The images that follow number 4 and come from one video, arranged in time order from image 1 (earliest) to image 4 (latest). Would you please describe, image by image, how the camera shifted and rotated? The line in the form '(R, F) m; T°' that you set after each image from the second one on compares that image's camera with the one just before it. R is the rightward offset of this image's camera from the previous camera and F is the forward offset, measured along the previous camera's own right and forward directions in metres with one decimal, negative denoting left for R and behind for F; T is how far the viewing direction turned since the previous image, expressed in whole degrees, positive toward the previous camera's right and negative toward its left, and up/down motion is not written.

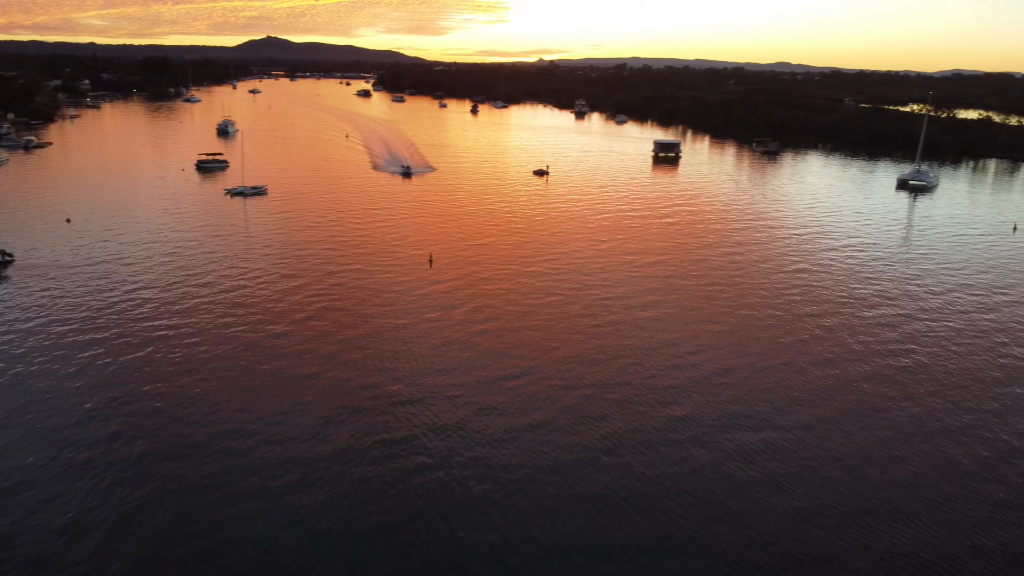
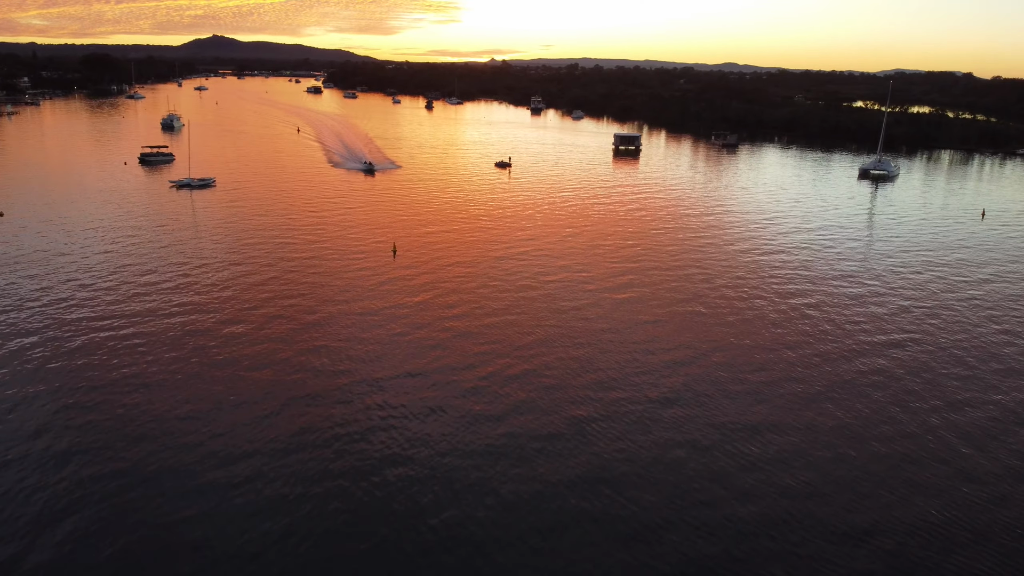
(-0.4, +0.9) m; +4°
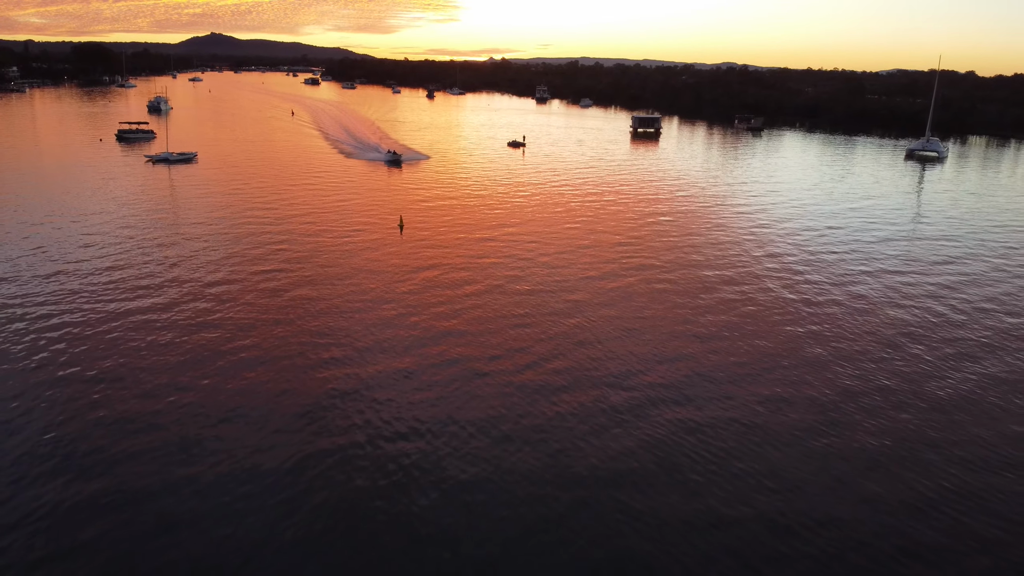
(-0.8, +3.2) m; 0°
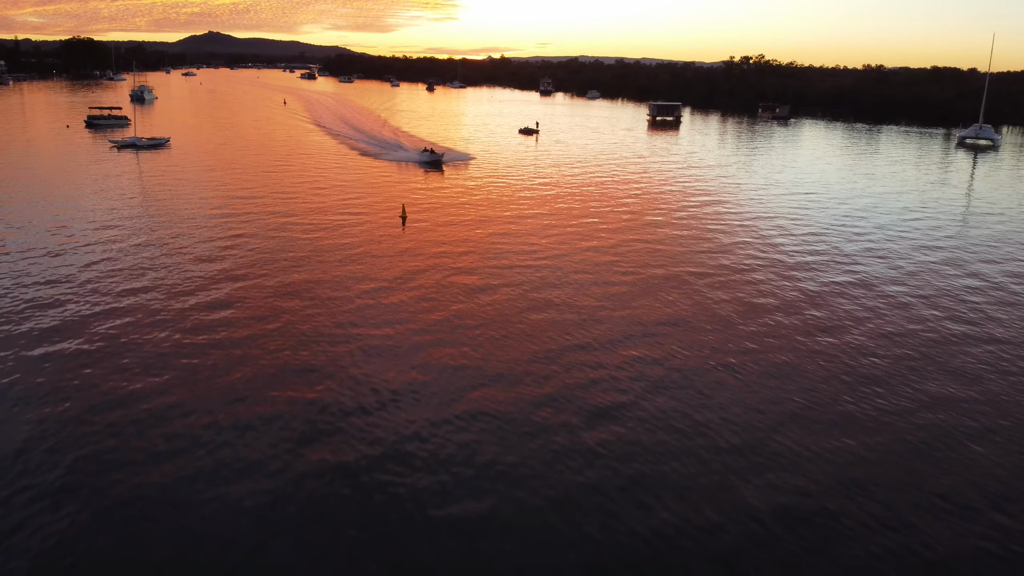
(-0.6, +3.2) m; 0°
